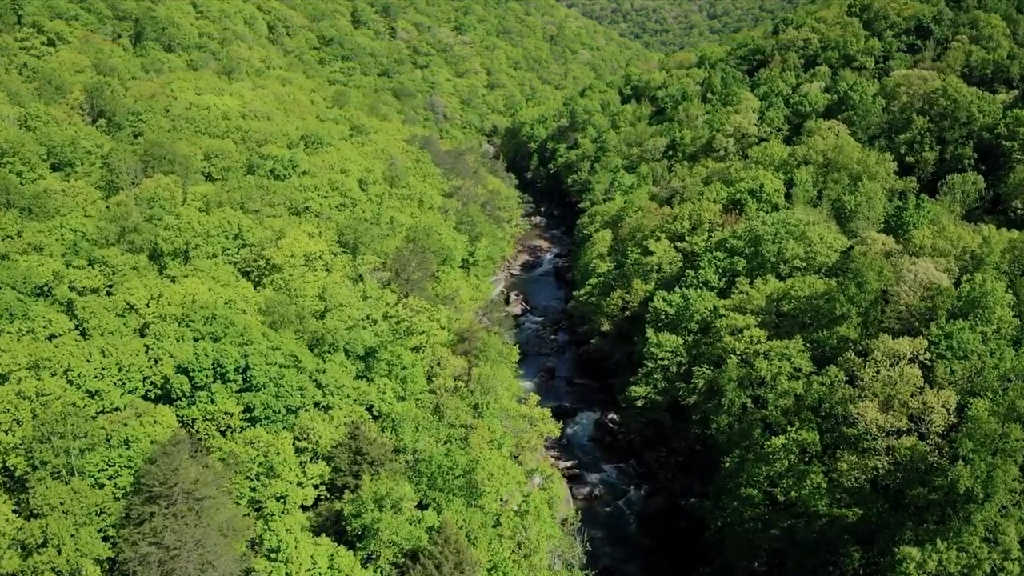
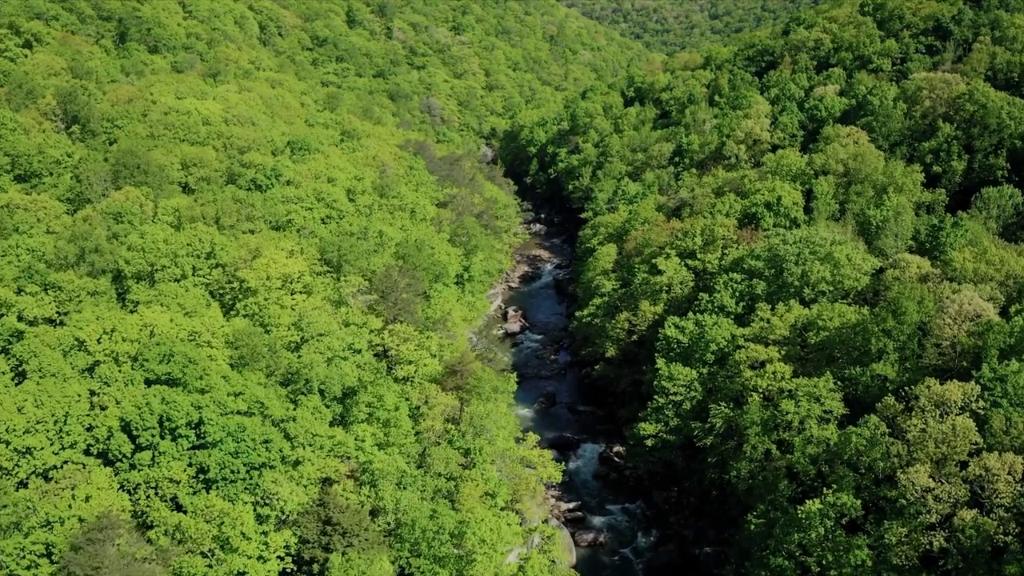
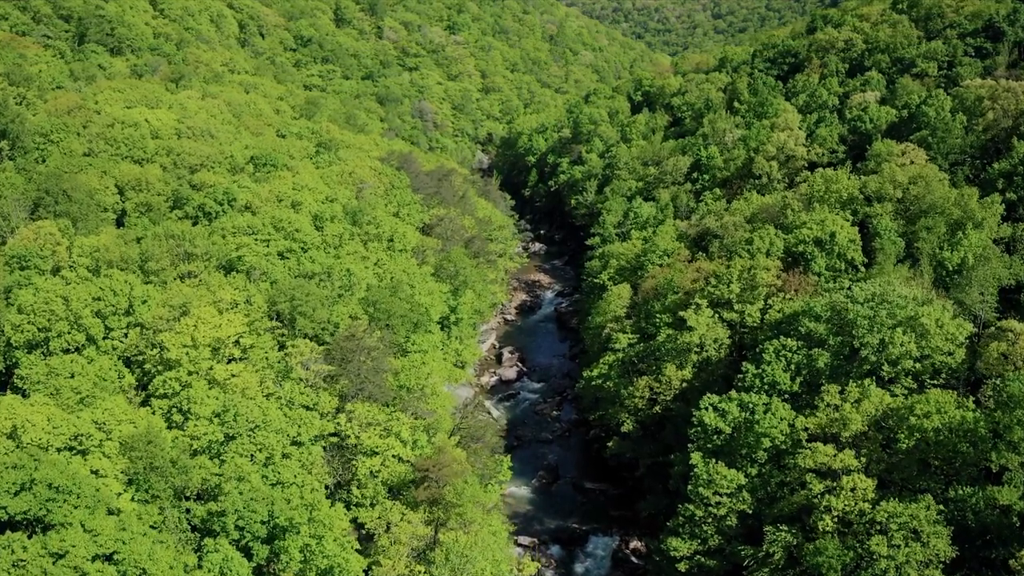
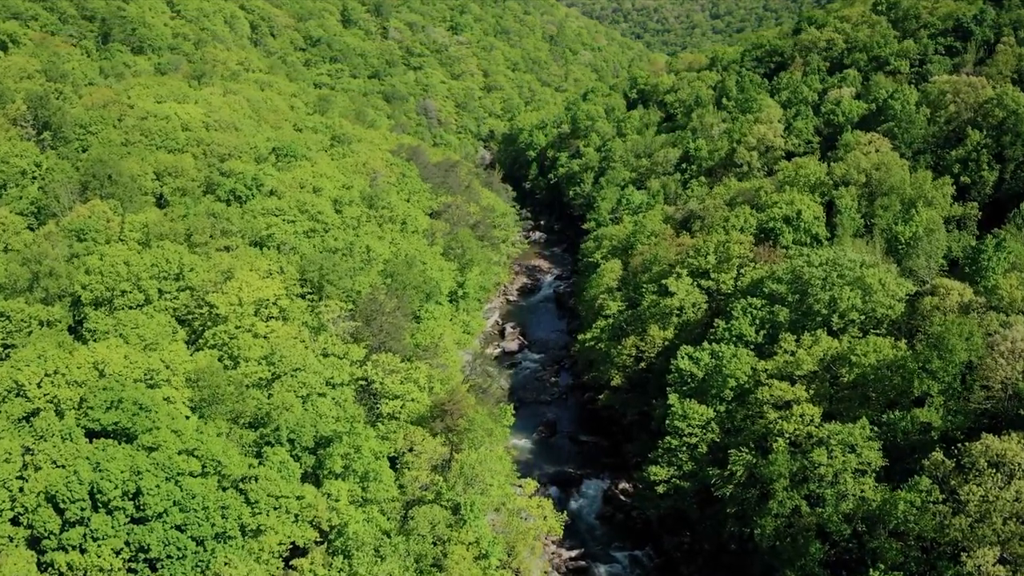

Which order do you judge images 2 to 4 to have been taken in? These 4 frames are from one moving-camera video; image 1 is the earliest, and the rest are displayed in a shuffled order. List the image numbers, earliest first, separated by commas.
2, 4, 3
